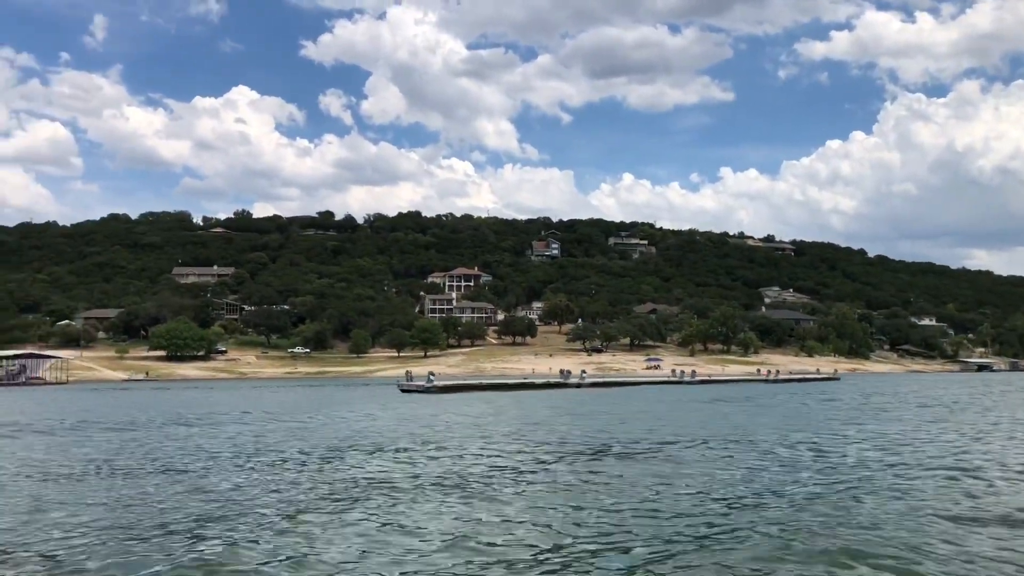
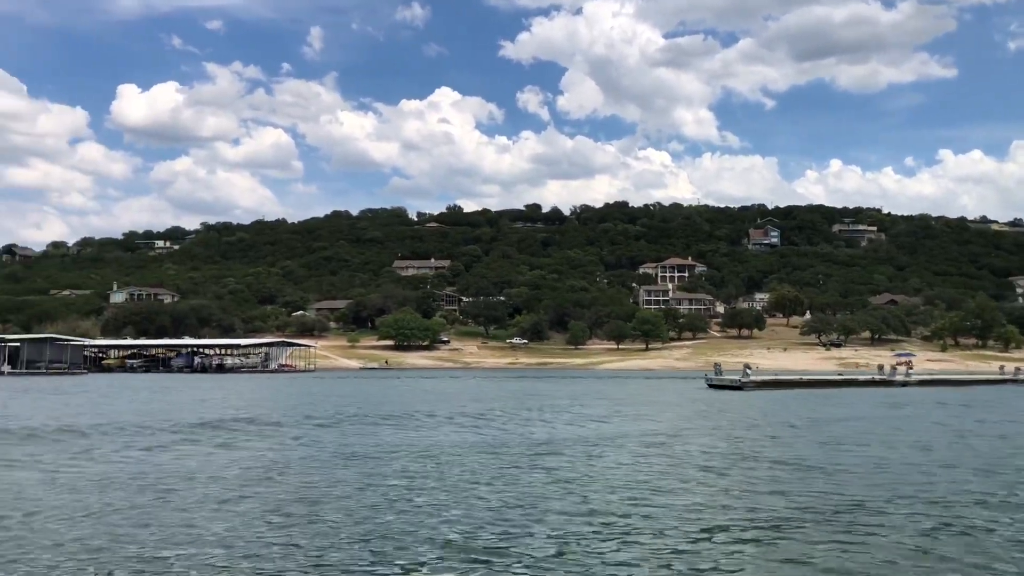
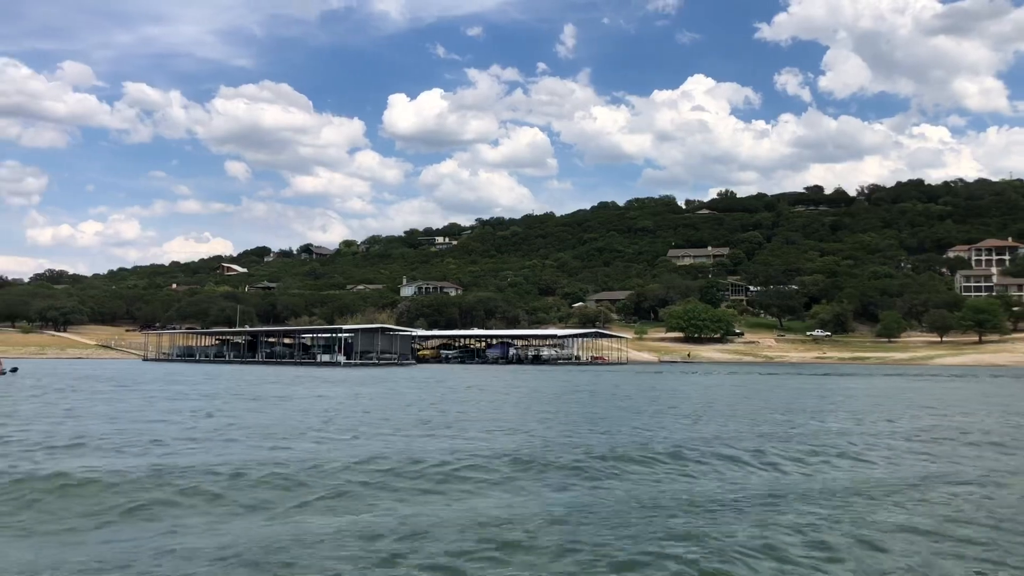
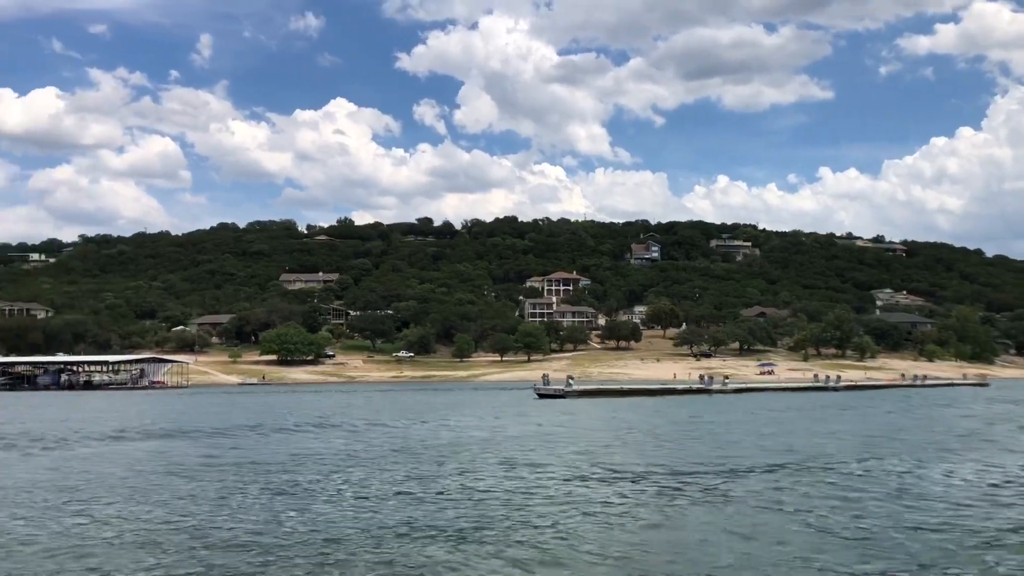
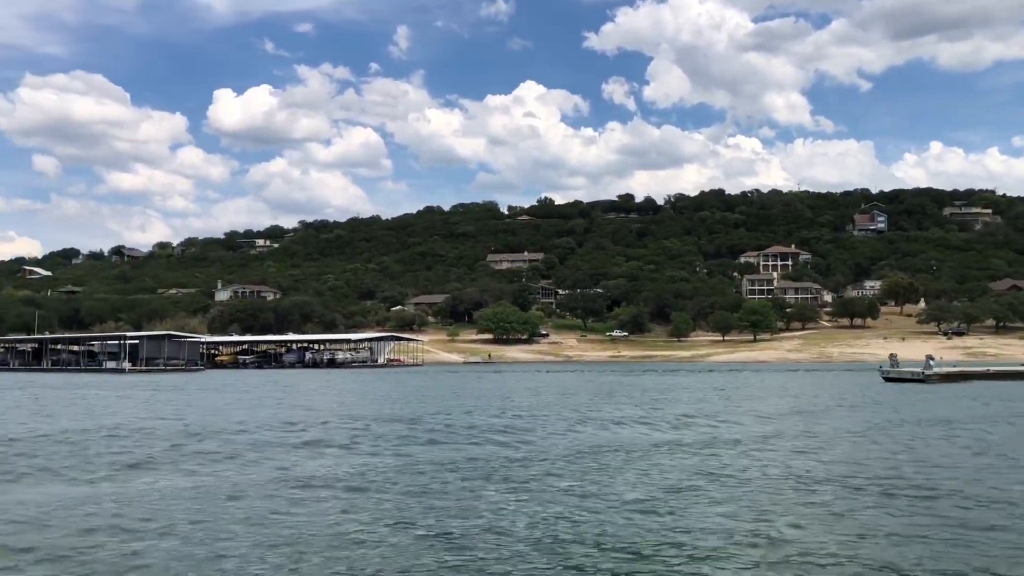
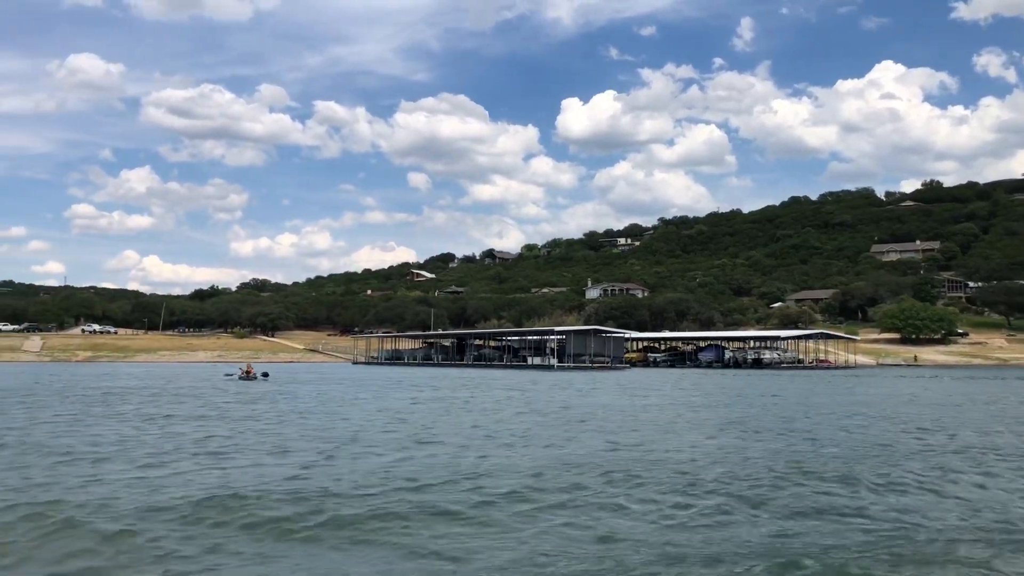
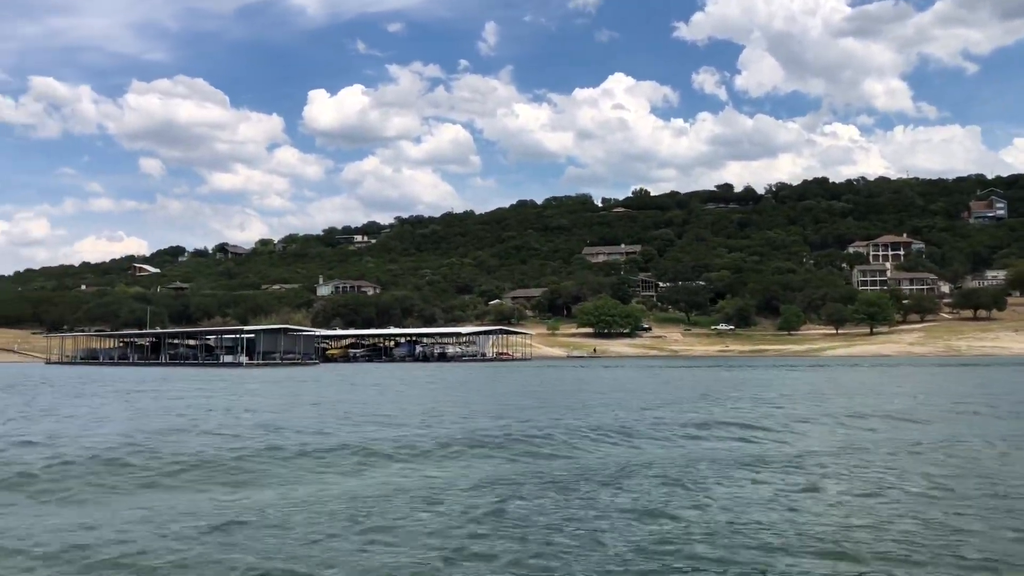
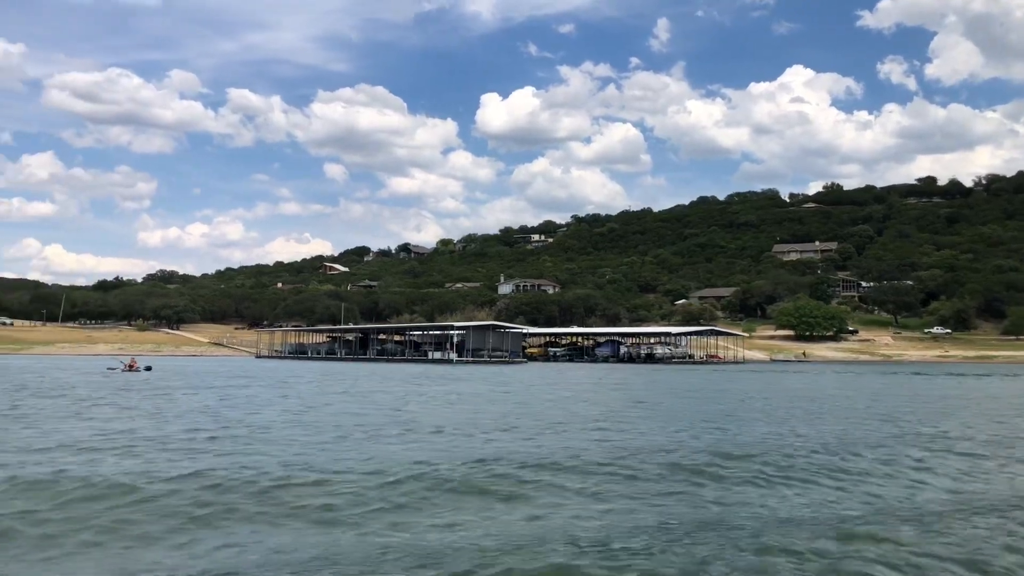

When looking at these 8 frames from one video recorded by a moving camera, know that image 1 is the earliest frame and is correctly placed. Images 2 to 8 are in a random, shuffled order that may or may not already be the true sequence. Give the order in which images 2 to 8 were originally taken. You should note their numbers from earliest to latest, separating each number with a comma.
4, 2, 5, 7, 3, 8, 6
